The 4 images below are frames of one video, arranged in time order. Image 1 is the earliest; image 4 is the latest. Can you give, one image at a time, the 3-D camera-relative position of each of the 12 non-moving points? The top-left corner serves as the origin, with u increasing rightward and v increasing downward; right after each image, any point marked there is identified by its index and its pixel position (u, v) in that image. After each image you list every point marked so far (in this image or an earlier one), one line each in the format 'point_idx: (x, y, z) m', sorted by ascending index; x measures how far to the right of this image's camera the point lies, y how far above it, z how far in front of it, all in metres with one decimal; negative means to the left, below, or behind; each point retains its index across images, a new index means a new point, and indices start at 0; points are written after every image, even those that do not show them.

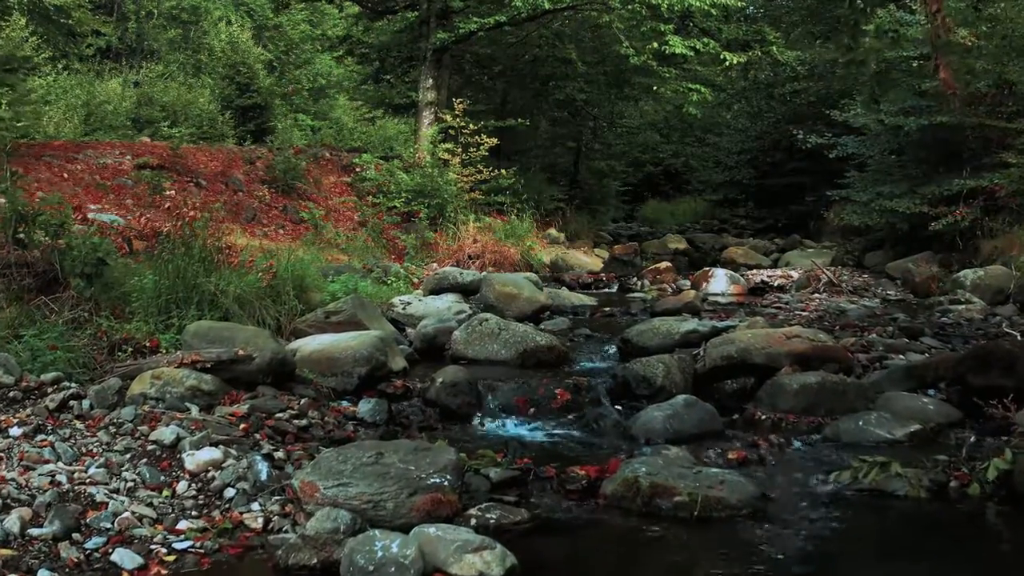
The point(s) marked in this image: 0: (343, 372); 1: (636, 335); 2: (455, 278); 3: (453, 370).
0: (-1.4, -0.7, +6.2) m
1: (+1.2, -0.5, +7.5) m
2: (-0.8, +0.1, +10.7) m
3: (-0.5, -0.7, +6.1) m
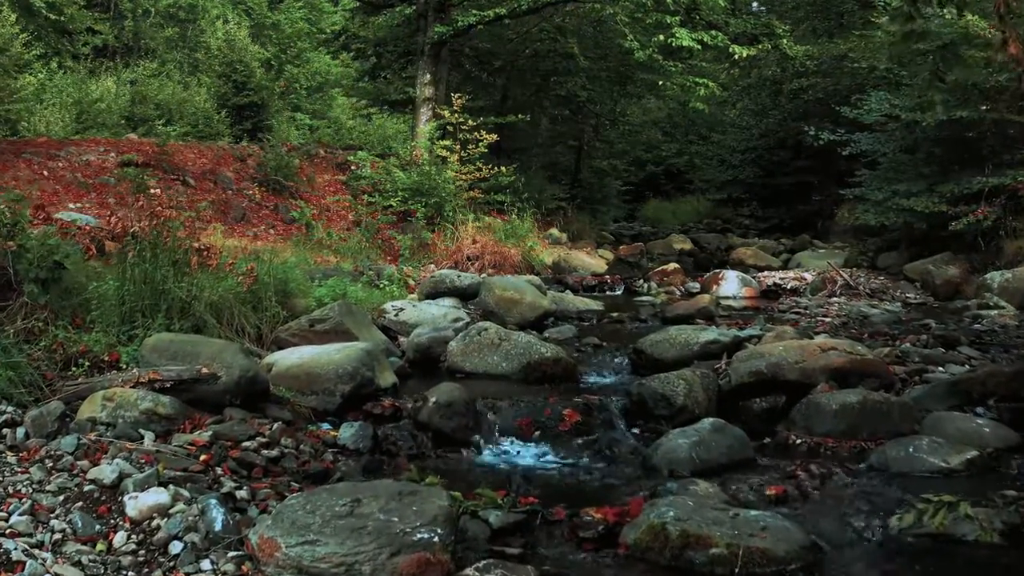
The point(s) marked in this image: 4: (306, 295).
0: (-1.3, -0.7, +5.6) m
1: (+1.2, -0.5, +6.8) m
2: (-0.8, +0.1, +10.0) m
3: (-0.4, -0.7, +5.4) m
4: (-2.2, -0.1, +8.4) m
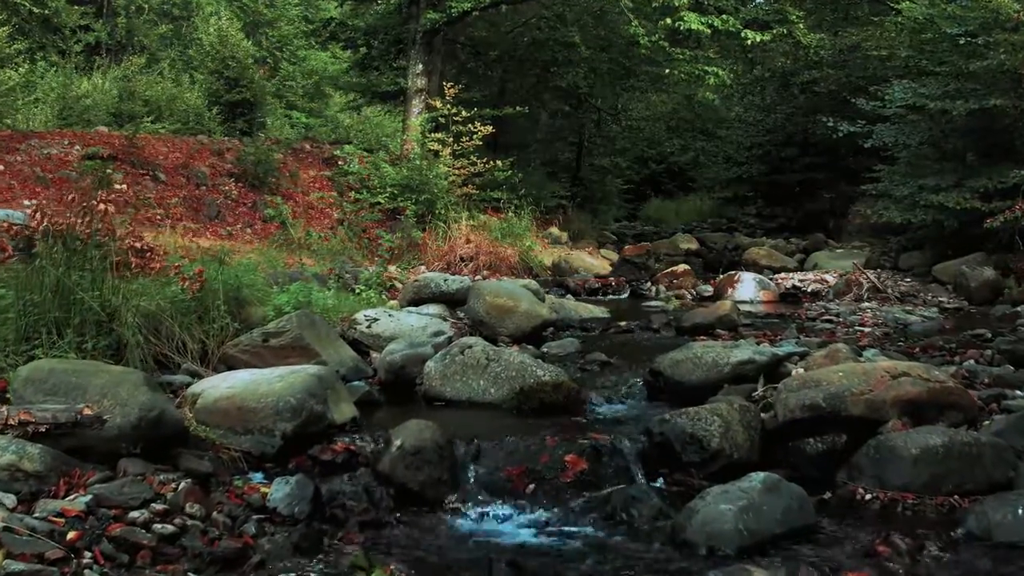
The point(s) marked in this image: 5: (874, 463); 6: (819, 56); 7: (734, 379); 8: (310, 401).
0: (-1.4, -0.8, +4.4) m
1: (+1.1, -0.6, +5.6) m
2: (-0.8, 0.0, +8.8) m
3: (-0.5, -0.8, +4.2) m
4: (-2.3, -0.1, +7.2) m
5: (+2.0, -1.0, +4.3) m
6: (+7.1, +5.4, +17.7) m
7: (+1.6, -0.6, +5.4) m
8: (-1.2, -0.7, +4.5) m
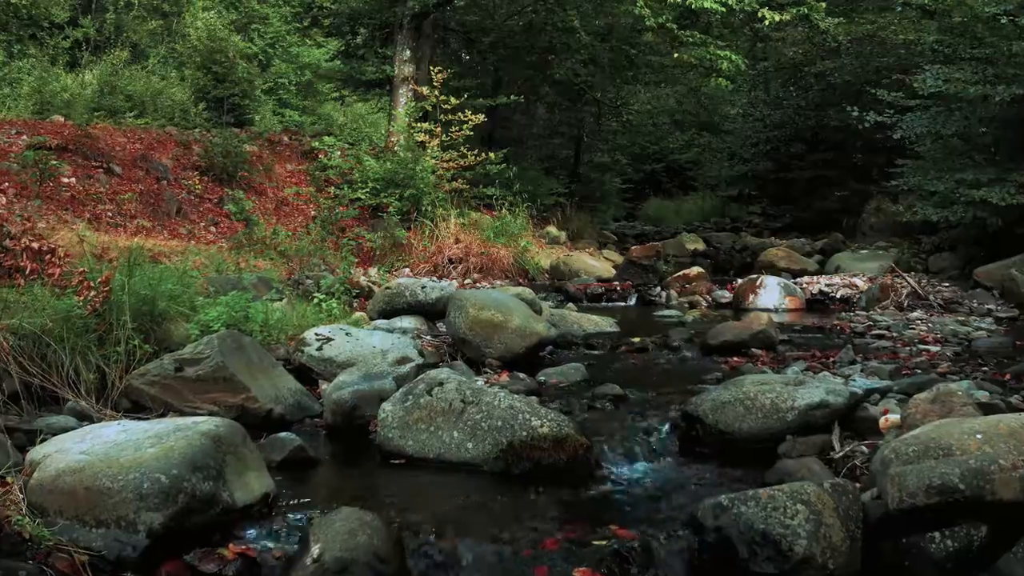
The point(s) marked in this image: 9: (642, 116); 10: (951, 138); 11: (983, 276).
0: (-1.5, -0.9, +2.9) m
1: (+1.1, -0.7, +4.1) m
2: (-0.9, -0.1, +7.4) m
3: (-0.6, -0.9, +2.7) m
4: (-2.4, -0.2, +5.7) m
5: (+1.9, -1.0, +2.8) m
6: (+7.0, +5.3, +16.3) m
7: (+1.5, -0.7, +4.0) m
8: (-1.3, -0.8, +3.1) m
9: (+3.3, +4.4, +20.0) m
10: (+7.1, +2.4, +12.1) m
11: (+7.0, +0.1, +11.2) m
